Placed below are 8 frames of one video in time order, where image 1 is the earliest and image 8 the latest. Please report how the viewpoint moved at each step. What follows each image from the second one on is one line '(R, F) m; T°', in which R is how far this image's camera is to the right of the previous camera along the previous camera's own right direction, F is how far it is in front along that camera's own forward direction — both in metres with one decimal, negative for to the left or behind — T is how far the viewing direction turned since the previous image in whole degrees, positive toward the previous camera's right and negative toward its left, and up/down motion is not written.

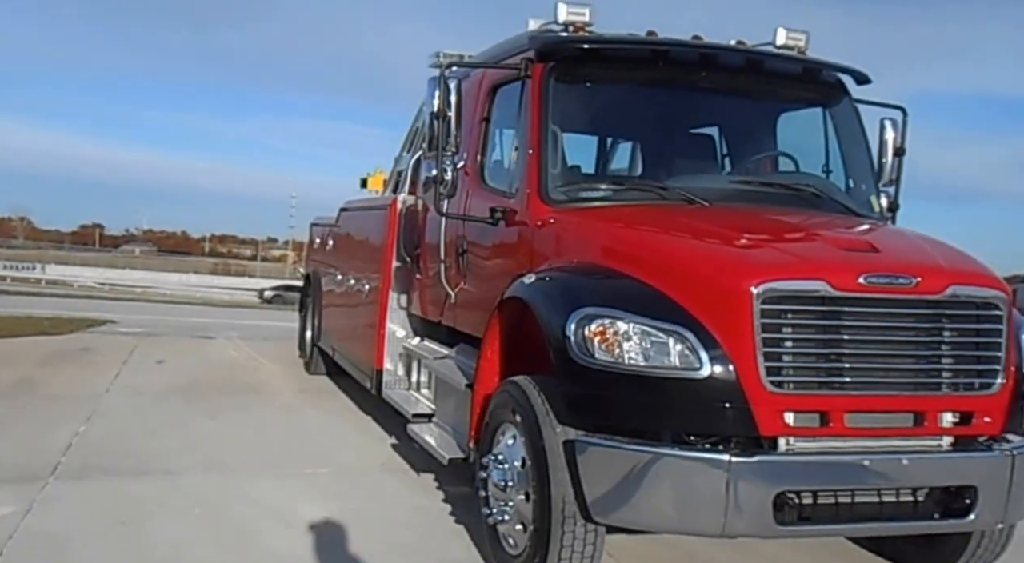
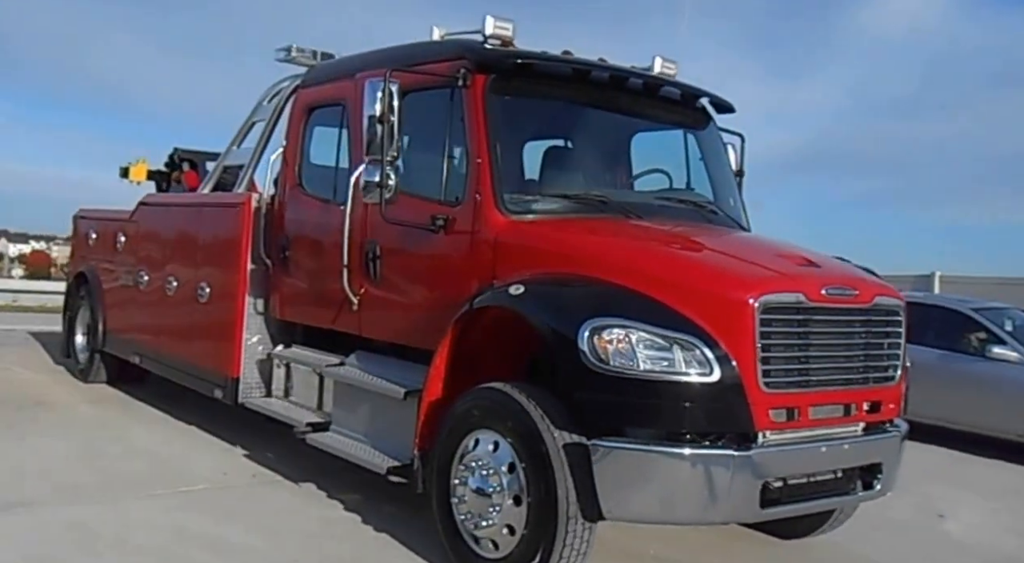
(-1.0, +0.1) m; +18°
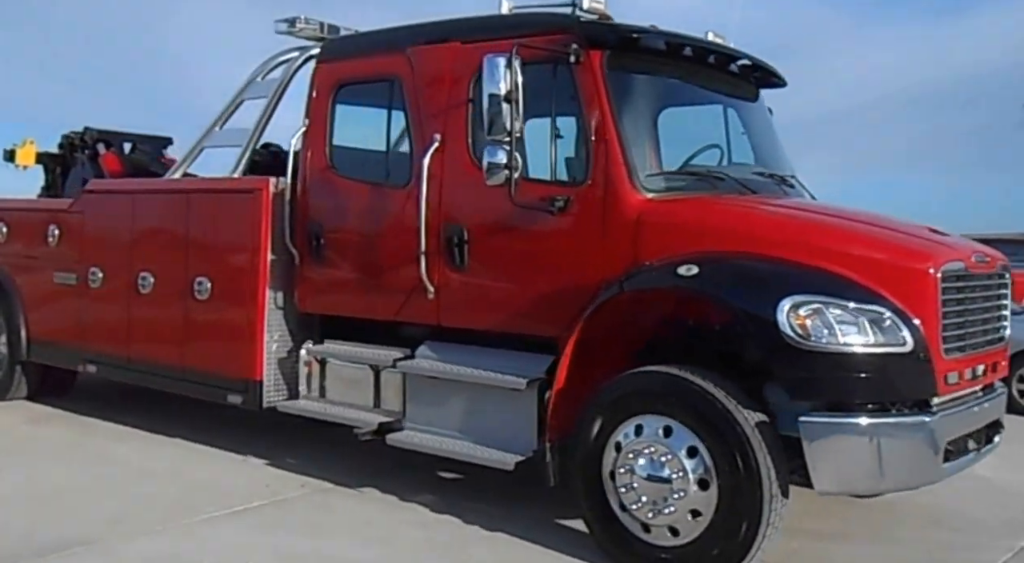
(-1.2, +0.2) m; +10°
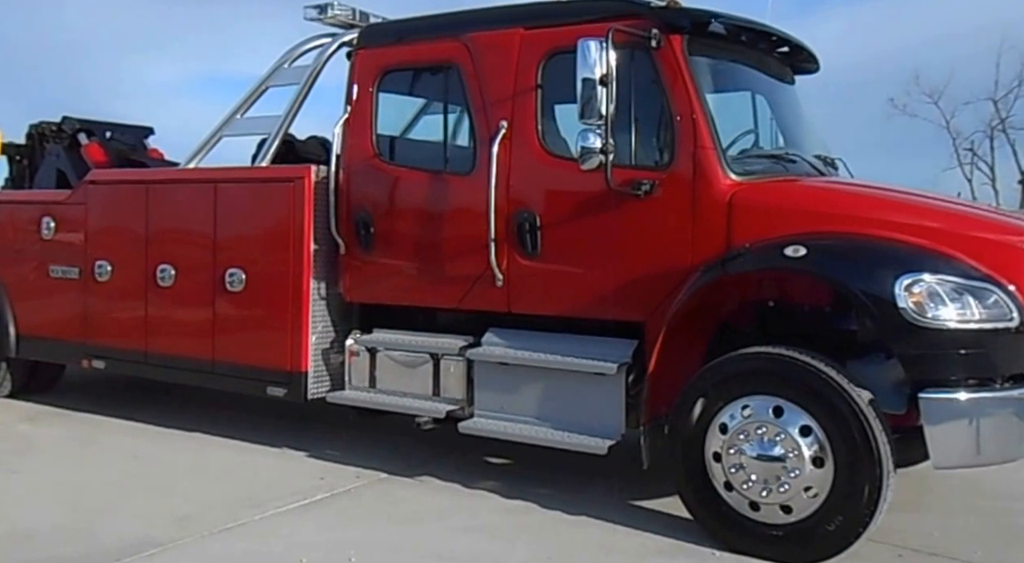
(-0.7, 0.0) m; +5°
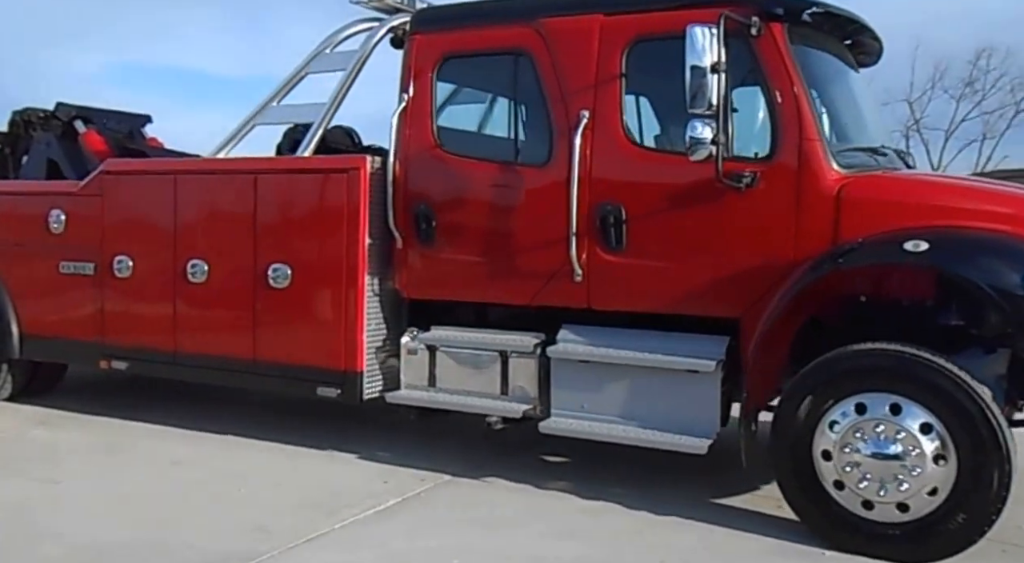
(-0.7, +0.2) m; +3°
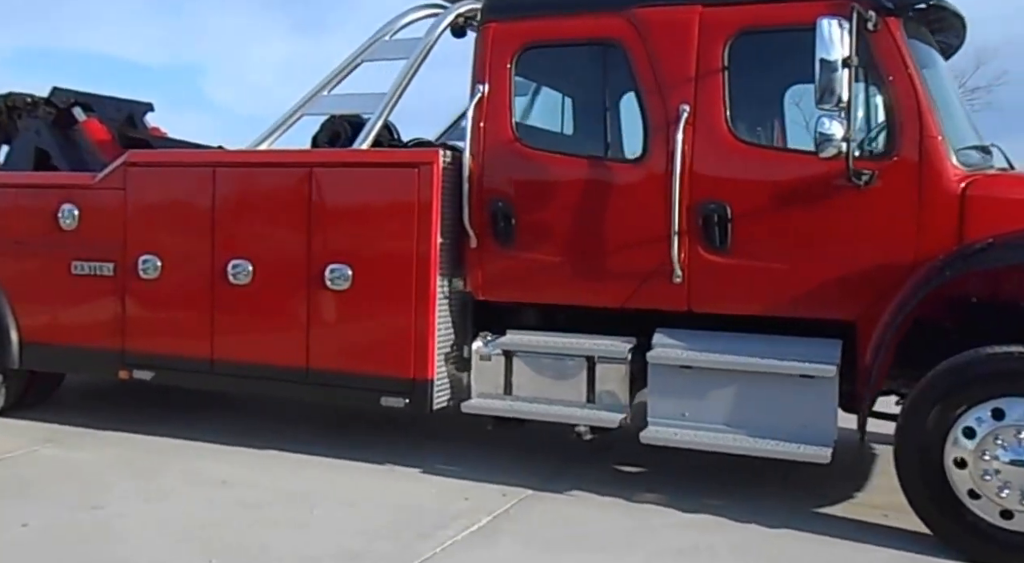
(-0.8, +0.3) m; +4°
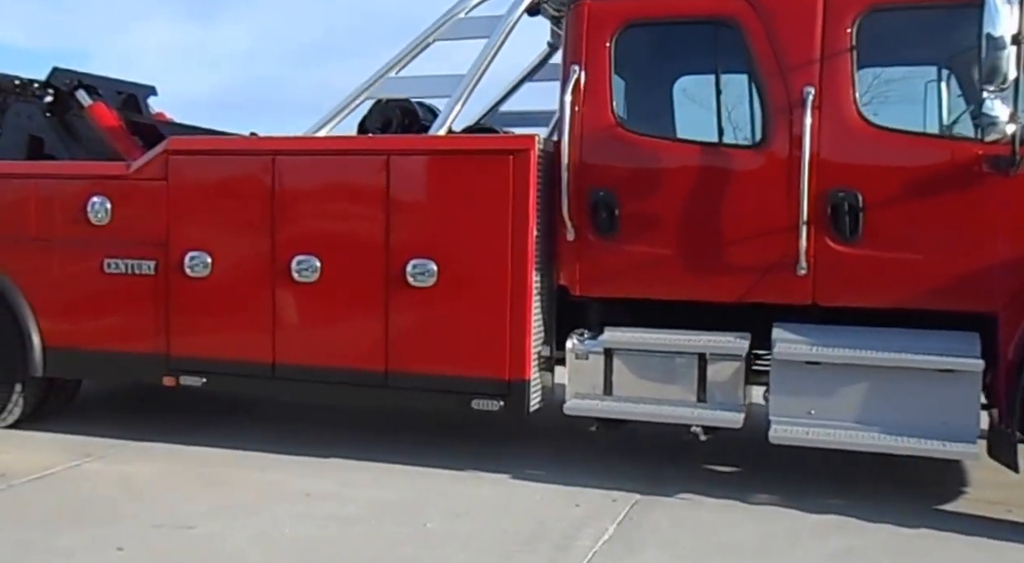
(-0.8, +0.3) m; +4°
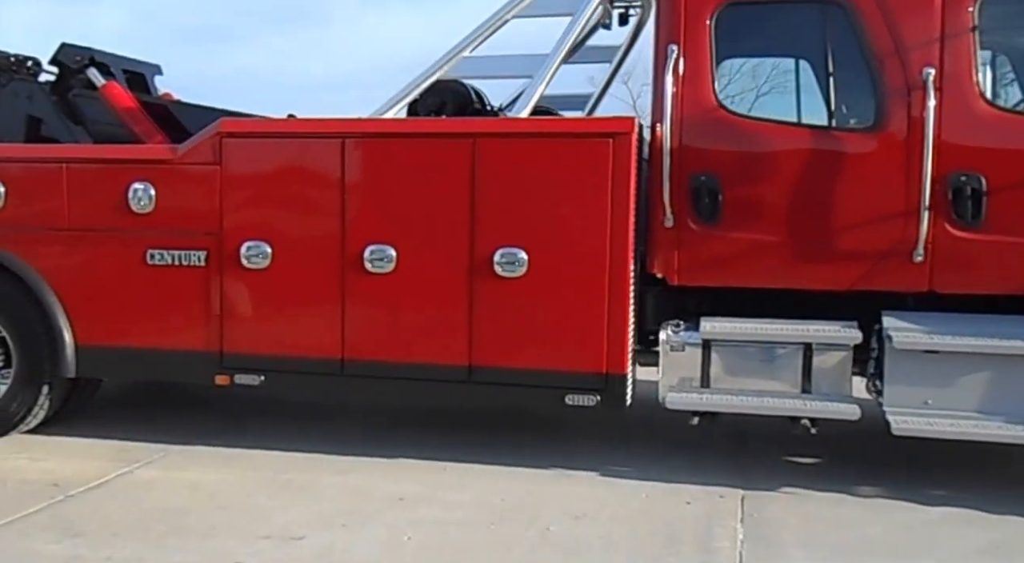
(-0.8, +0.2) m; +4°
